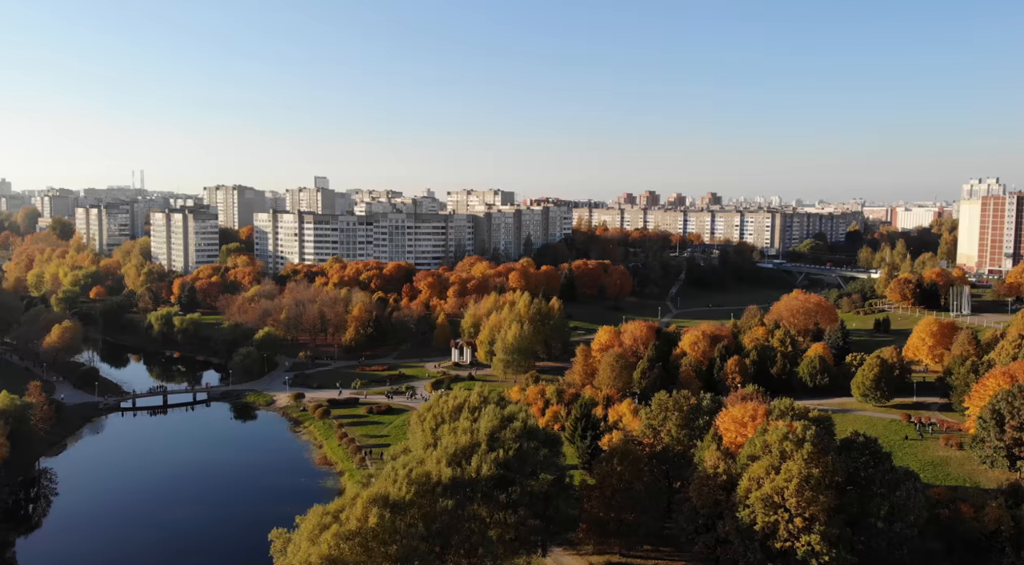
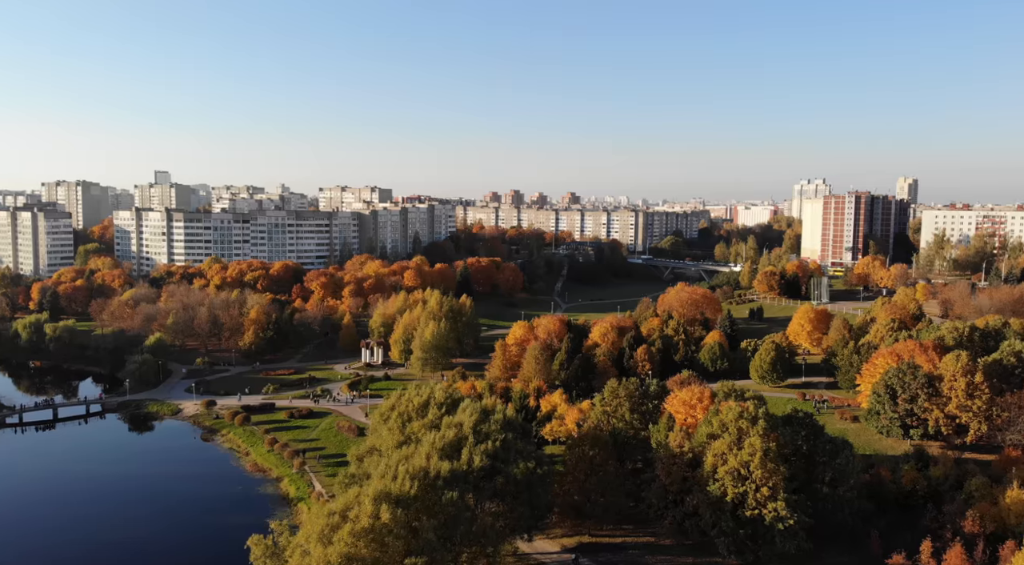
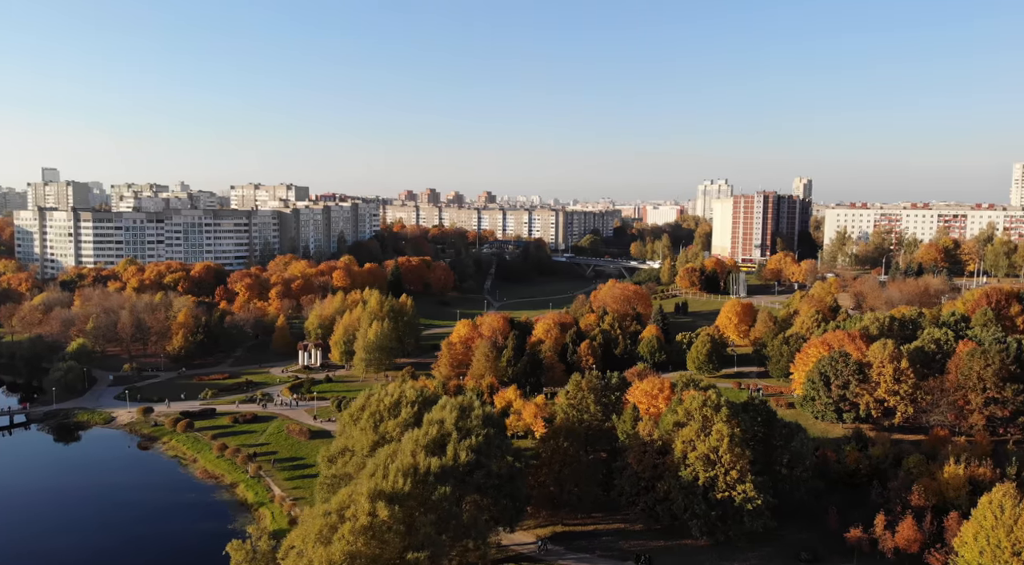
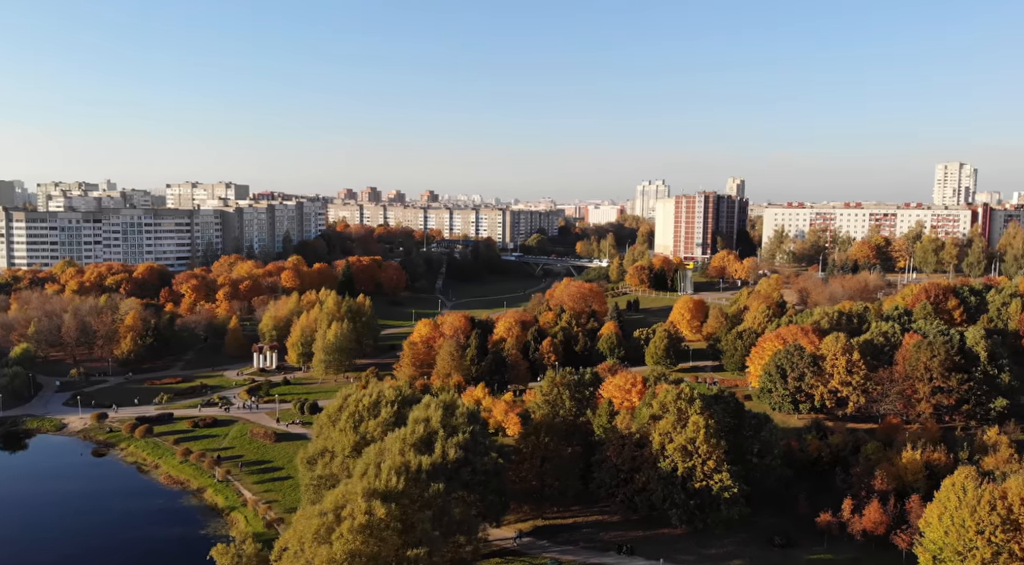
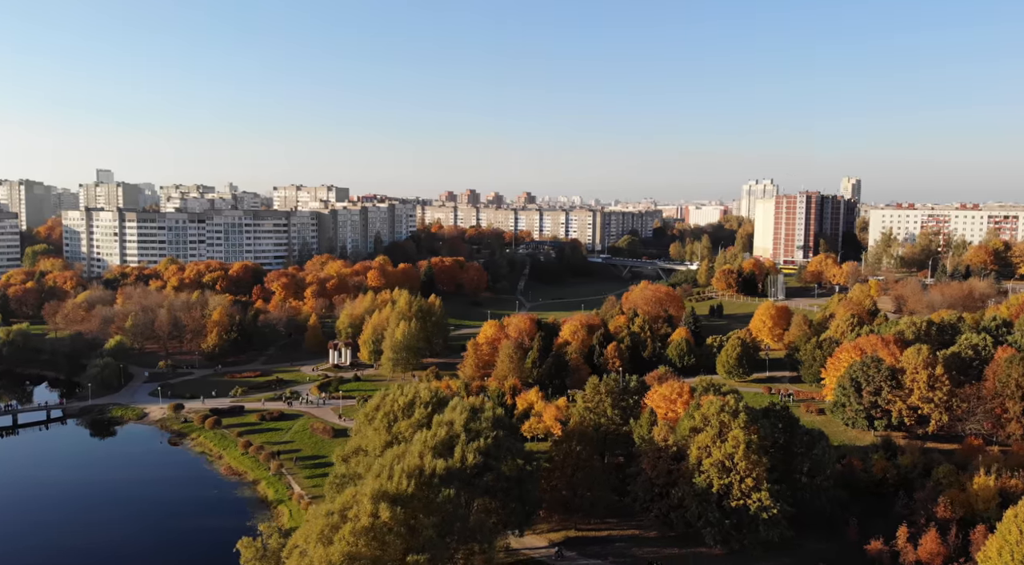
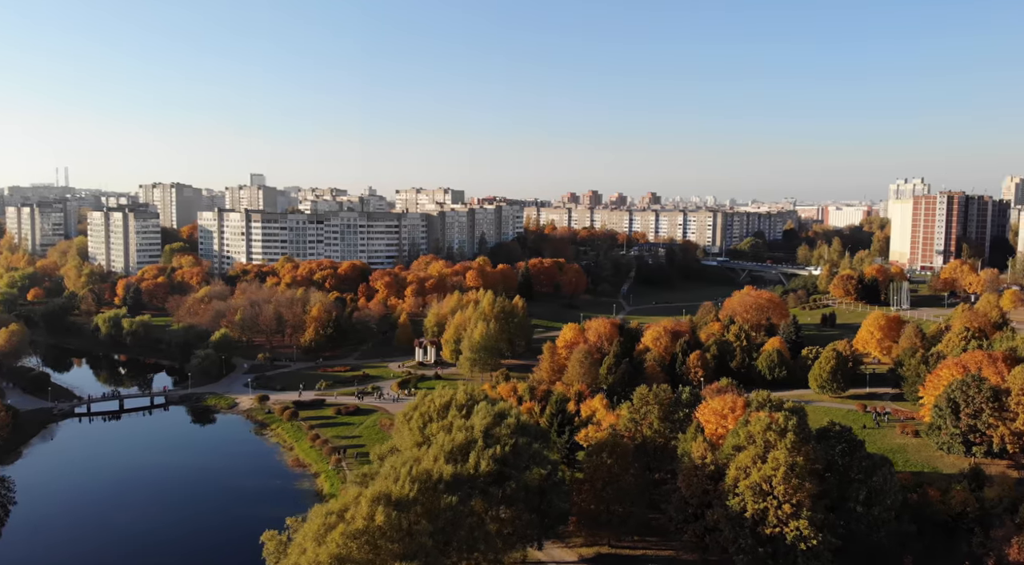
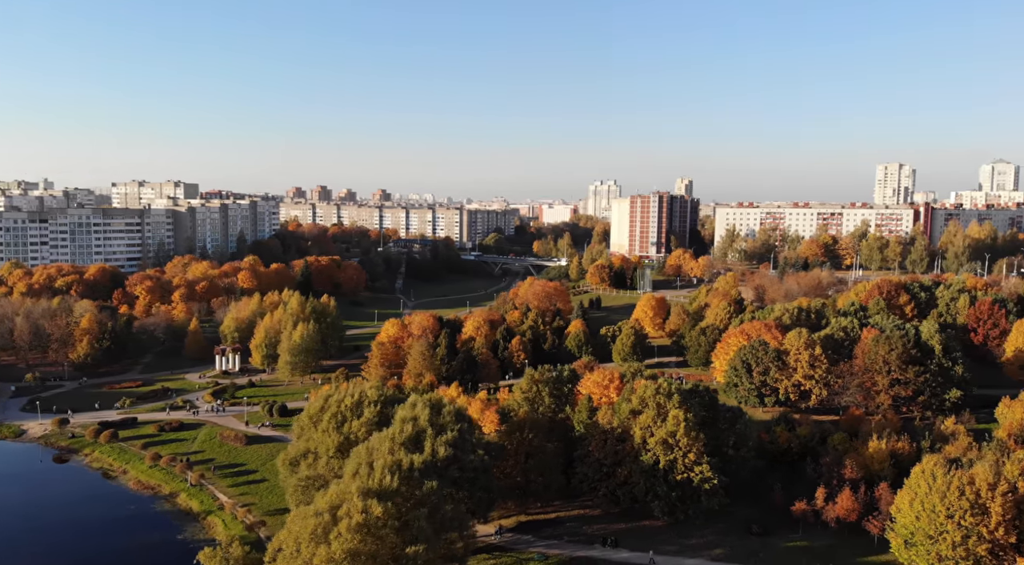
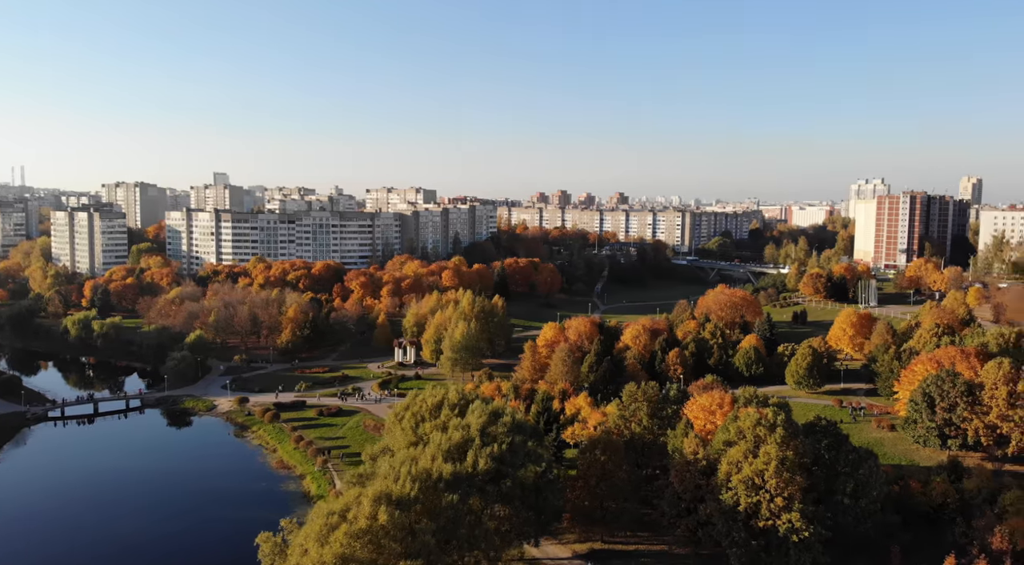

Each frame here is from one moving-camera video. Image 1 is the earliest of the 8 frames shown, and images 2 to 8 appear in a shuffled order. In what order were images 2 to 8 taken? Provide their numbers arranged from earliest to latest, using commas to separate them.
6, 8, 2, 5, 3, 4, 7
